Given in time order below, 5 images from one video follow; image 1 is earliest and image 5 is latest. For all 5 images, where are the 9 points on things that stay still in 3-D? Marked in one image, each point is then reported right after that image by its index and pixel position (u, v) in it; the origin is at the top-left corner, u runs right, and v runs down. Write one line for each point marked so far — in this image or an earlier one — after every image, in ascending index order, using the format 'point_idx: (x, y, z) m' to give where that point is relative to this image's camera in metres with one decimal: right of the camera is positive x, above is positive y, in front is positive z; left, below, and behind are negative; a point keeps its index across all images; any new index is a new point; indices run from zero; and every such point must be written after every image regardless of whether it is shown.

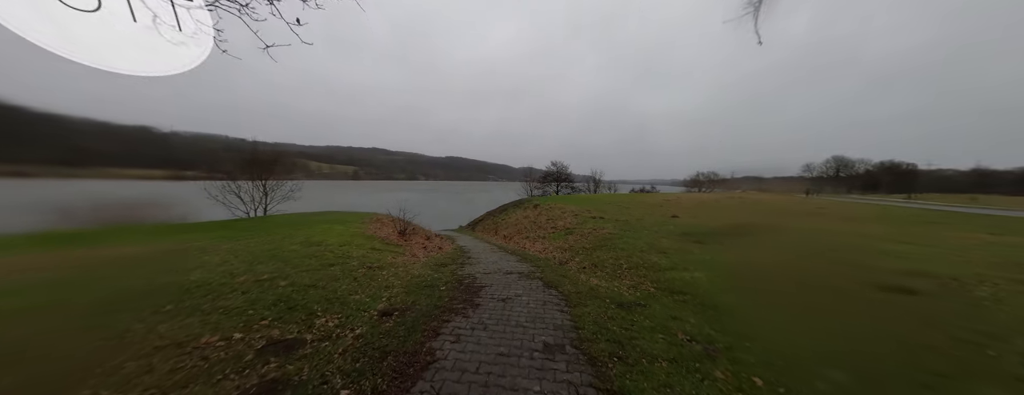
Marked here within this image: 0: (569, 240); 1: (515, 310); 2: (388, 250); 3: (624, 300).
0: (+3.6, -2.9, +17.7) m
1: (0.0, -2.8, +6.8) m
2: (-6.1, -2.6, +13.3) m
3: (+3.0, -2.8, +7.5) m
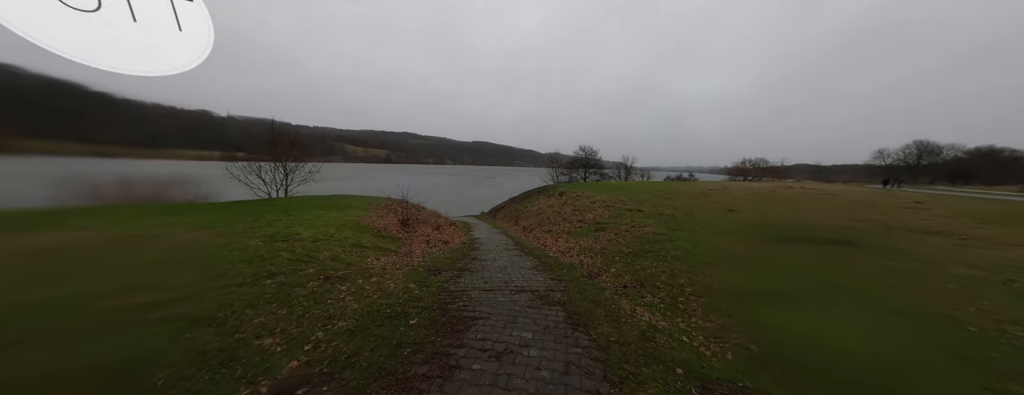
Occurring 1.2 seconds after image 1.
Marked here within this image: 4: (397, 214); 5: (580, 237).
0: (+4.6, -2.3, +14.4) m
1: (0.0, -2.7, +3.9) m
2: (-5.5, -2.0, +10.9) m
3: (+3.0, -2.7, +4.3) m
4: (-8.3, -1.4, +19.4) m
5: (+4.0, -2.4, +16.1) m
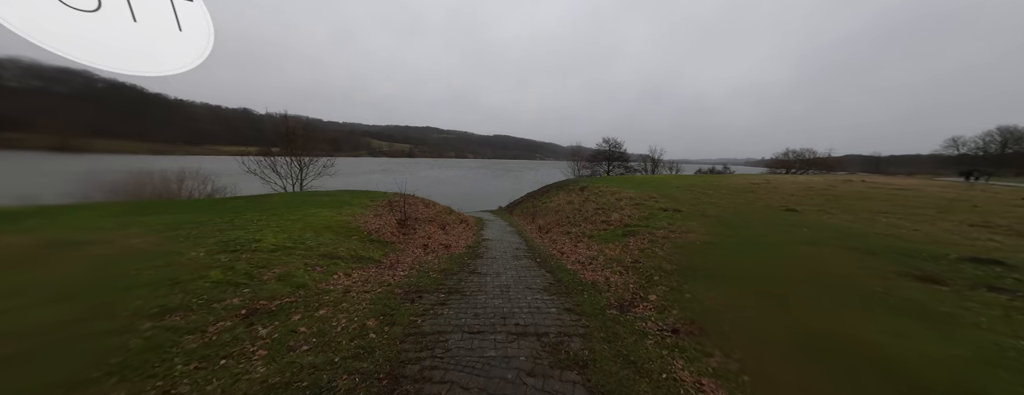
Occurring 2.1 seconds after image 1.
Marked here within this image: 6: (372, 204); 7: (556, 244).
0: (+5.0, -2.2, +11.7) m
1: (-0.3, -2.8, +1.6) m
2: (-5.3, -2.0, +9.0) m
3: (+2.7, -2.9, +1.8) m
4: (-7.4, -1.2, +17.6) m
5: (+4.5, -2.3, +13.4) m
6: (-9.5, -0.5, +18.8) m
7: (+2.5, -2.7, +15.9) m
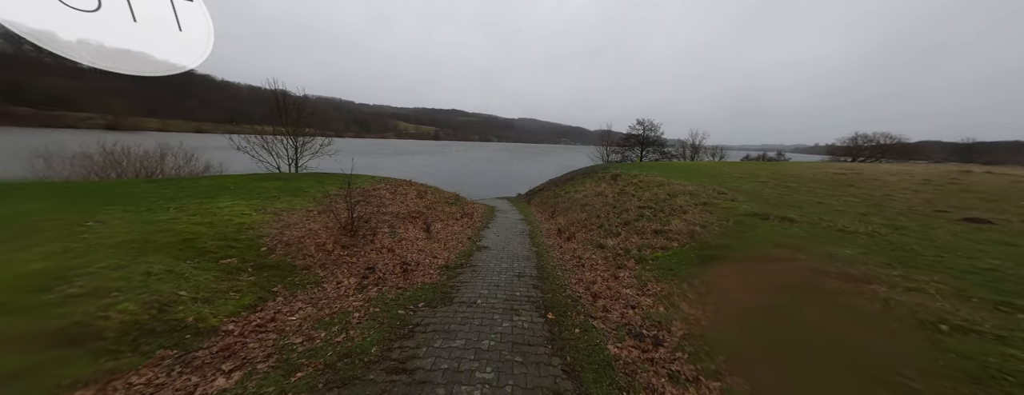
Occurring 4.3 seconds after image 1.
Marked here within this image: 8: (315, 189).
0: (+4.8, -2.4, +5.8) m
1: (-1.4, -3.4, -3.8) m
2: (-5.7, -2.1, +3.9) m
3: (+1.6, -3.6, -3.9) m
4: (-7.1, -0.7, +12.7) m
5: (+4.4, -2.4, +7.5) m
6: (-9.1, +0.1, +13.9) m
7: (+2.6, -2.6, +10.2) m
8: (-10.3, +0.4, +14.5) m
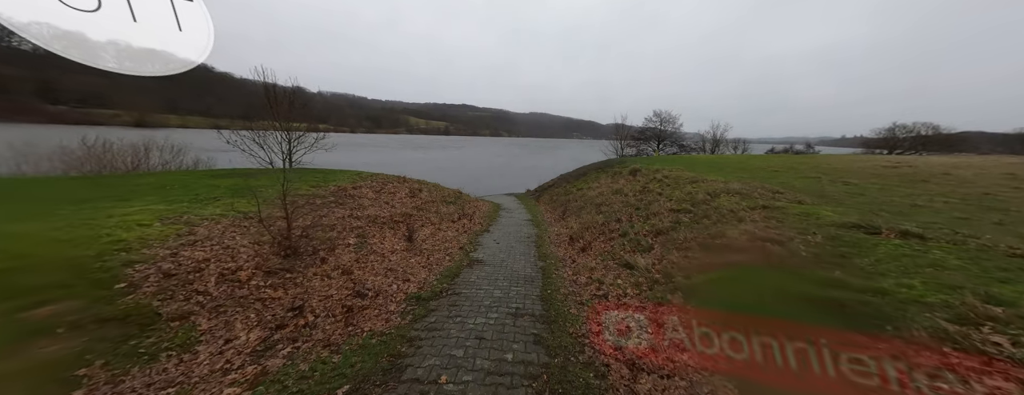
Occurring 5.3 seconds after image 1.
0: (+4.5, -2.6, +2.8) m
1: (-2.1, -3.8, -6.6) m
2: (-6.1, -2.3, +1.3) m
3: (+1.0, -3.9, -6.8) m
4: (-7.1, -0.8, +10.0) m
5: (+4.2, -2.6, +4.5) m
6: (-9.1, 0.0, +11.3) m
7: (+2.4, -2.7, +7.3) m
8: (-10.3, +0.4, +12.0) m
